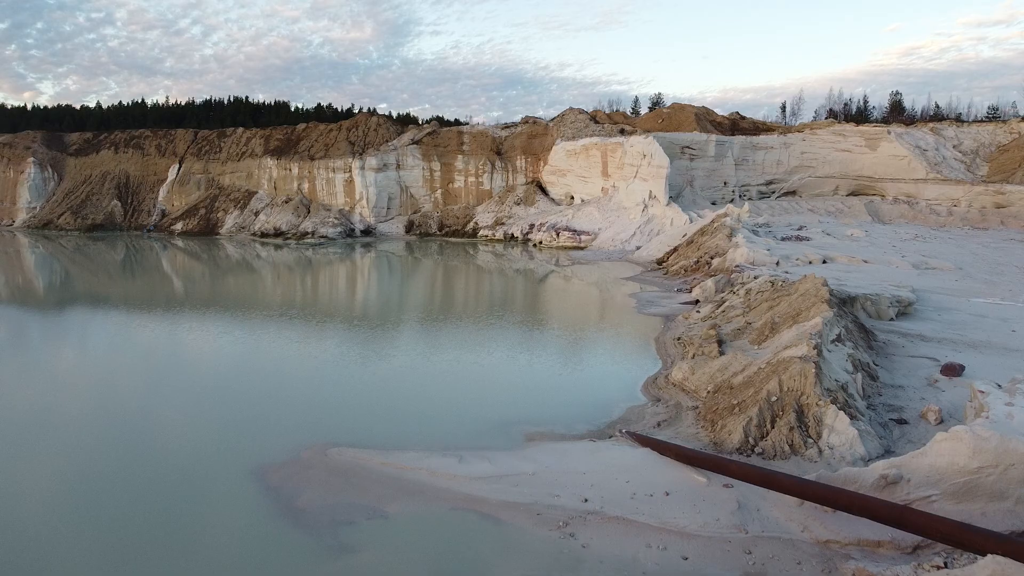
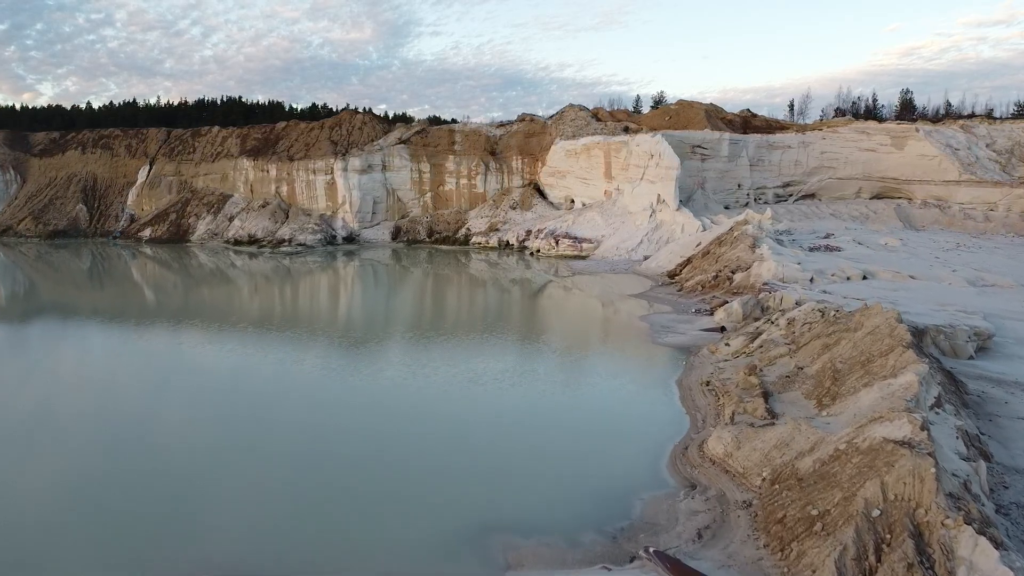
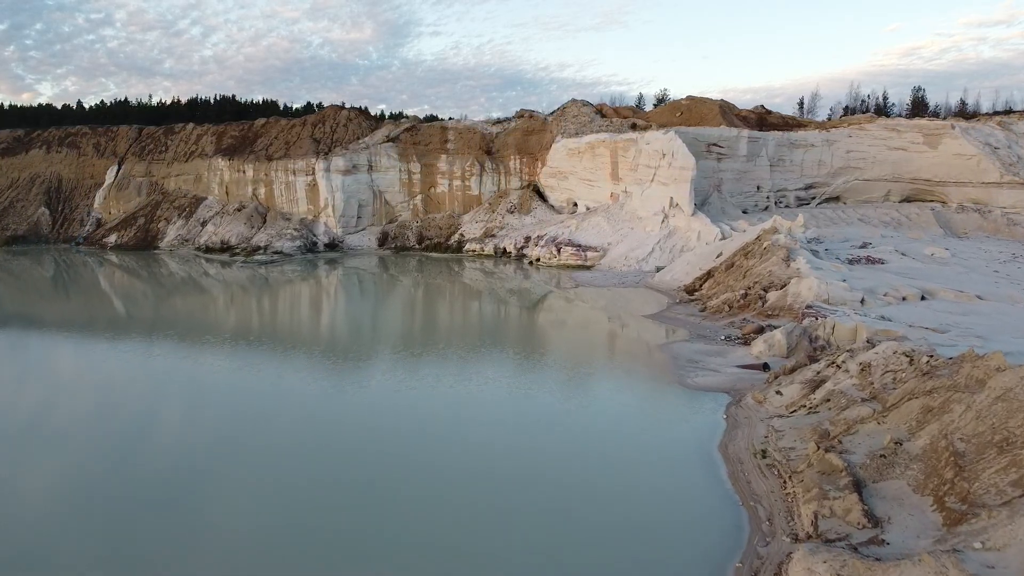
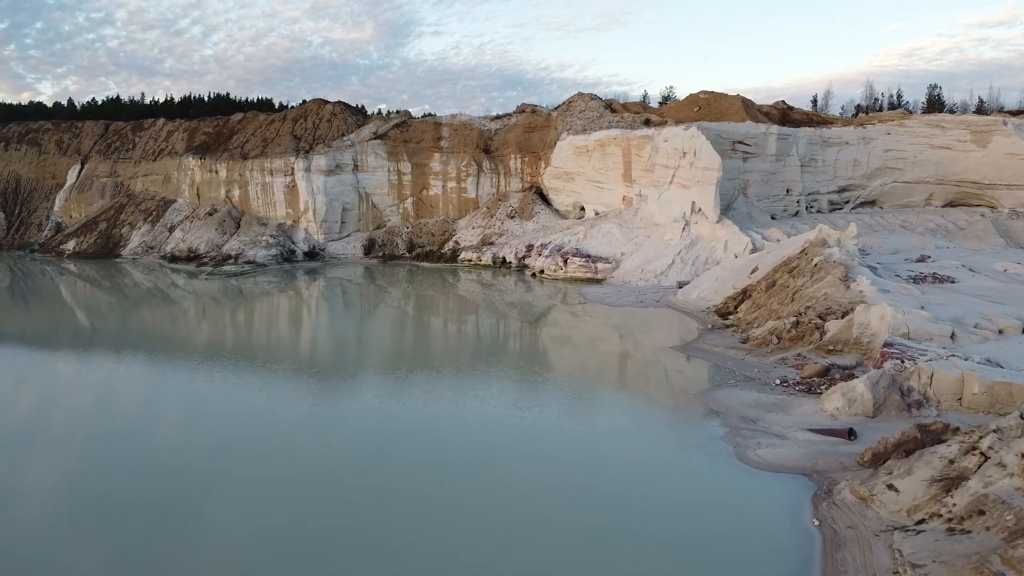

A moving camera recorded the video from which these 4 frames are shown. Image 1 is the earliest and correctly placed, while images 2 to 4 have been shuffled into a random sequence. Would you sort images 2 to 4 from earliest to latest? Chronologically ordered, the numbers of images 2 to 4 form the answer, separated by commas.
2, 3, 4
